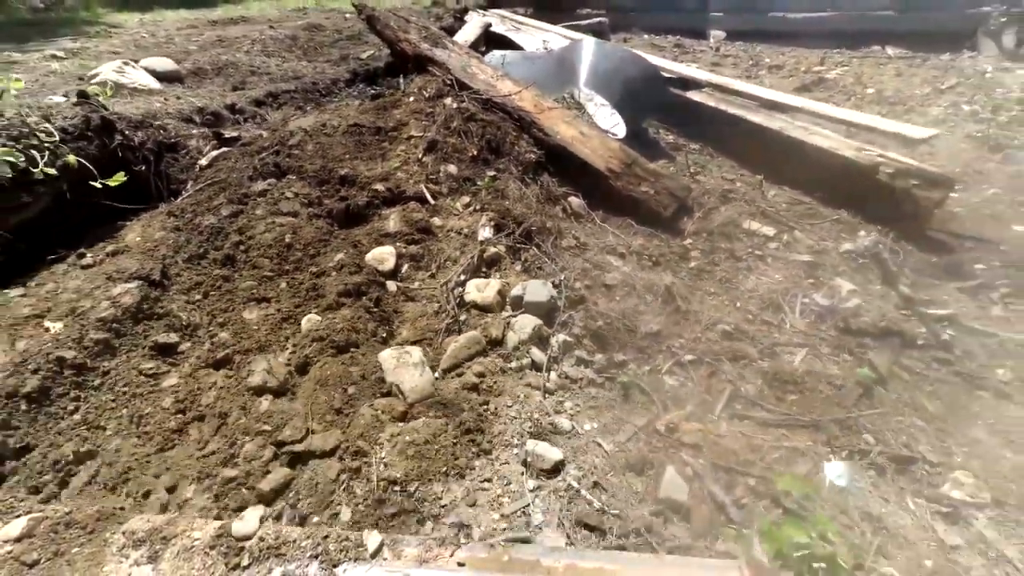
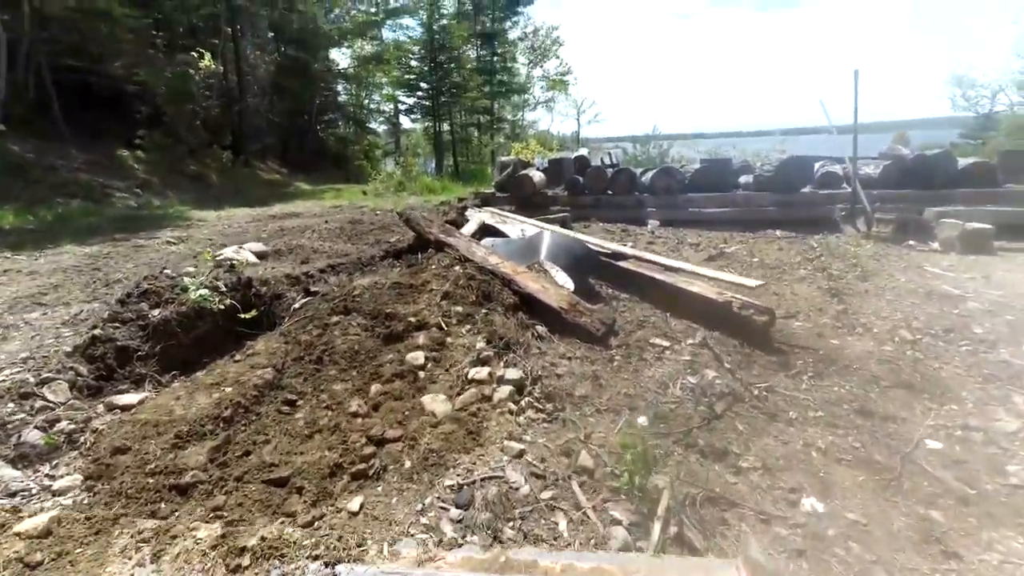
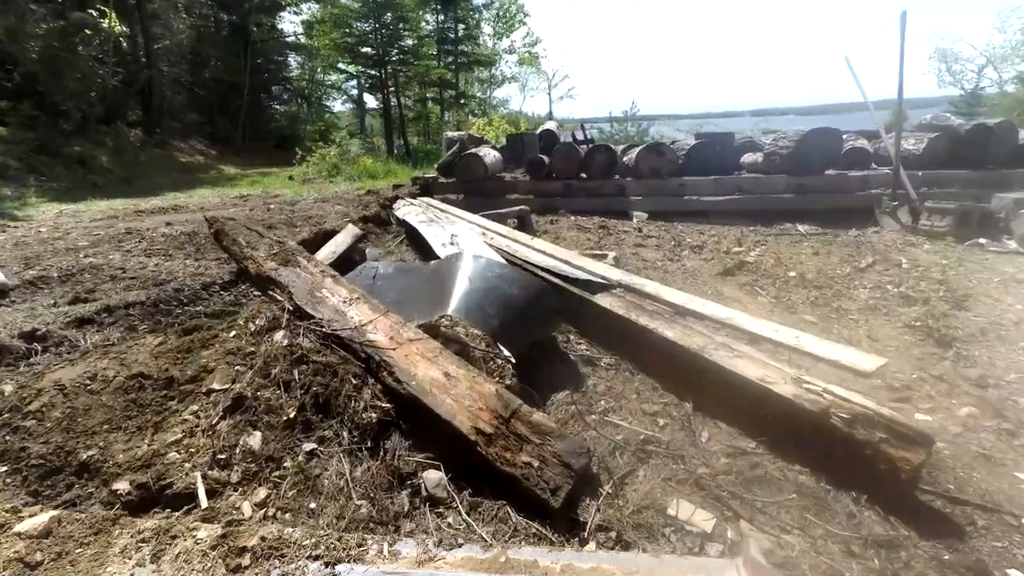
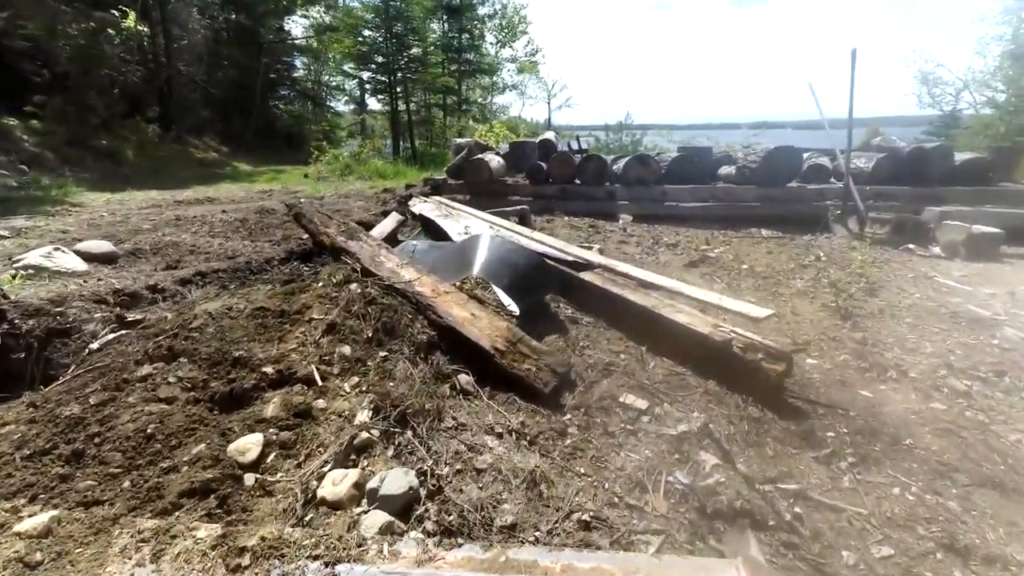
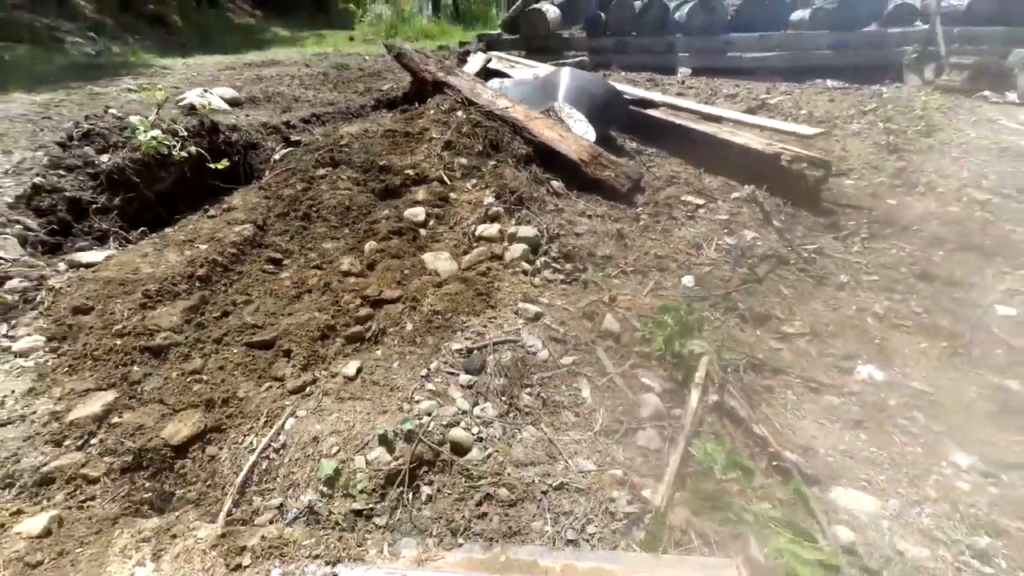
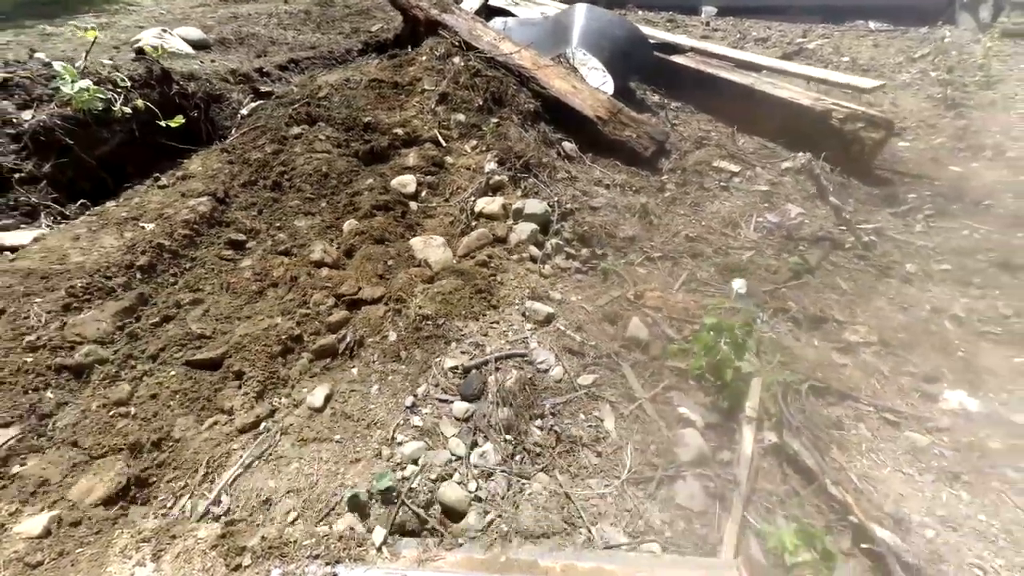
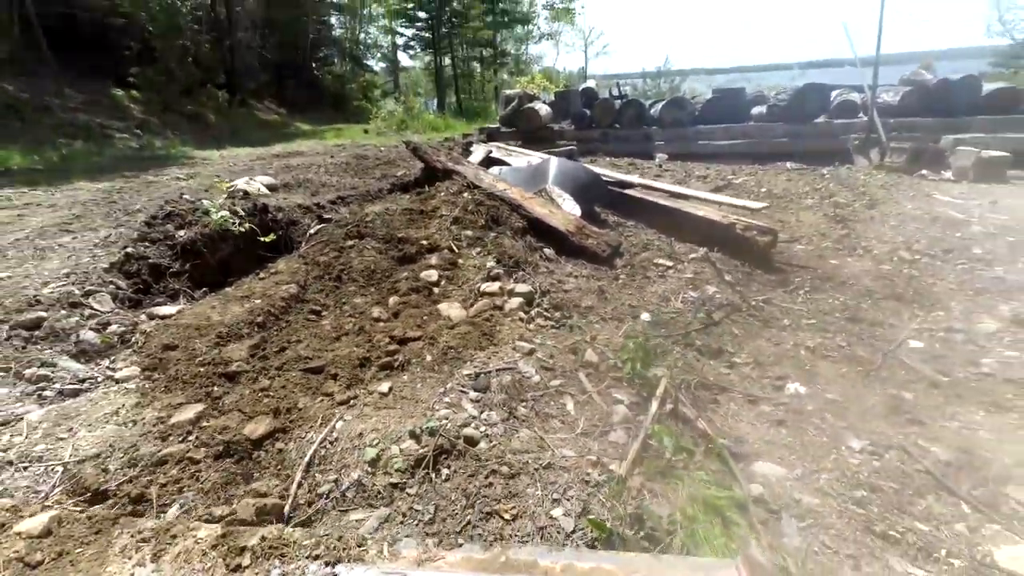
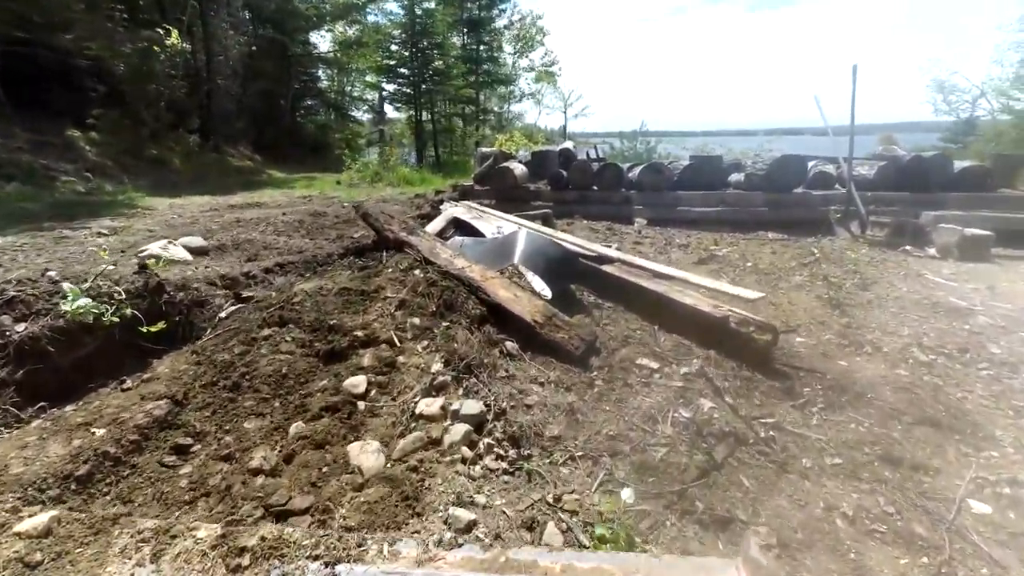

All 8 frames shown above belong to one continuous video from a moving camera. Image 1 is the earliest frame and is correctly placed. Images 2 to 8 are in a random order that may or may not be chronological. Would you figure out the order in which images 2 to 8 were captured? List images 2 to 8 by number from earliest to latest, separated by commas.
6, 5, 7, 2, 8, 4, 3
